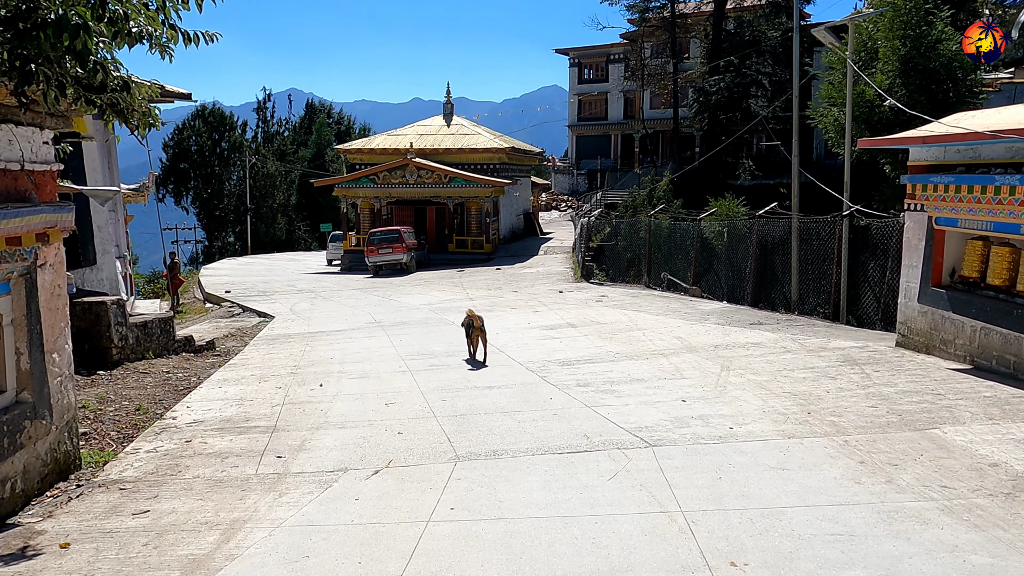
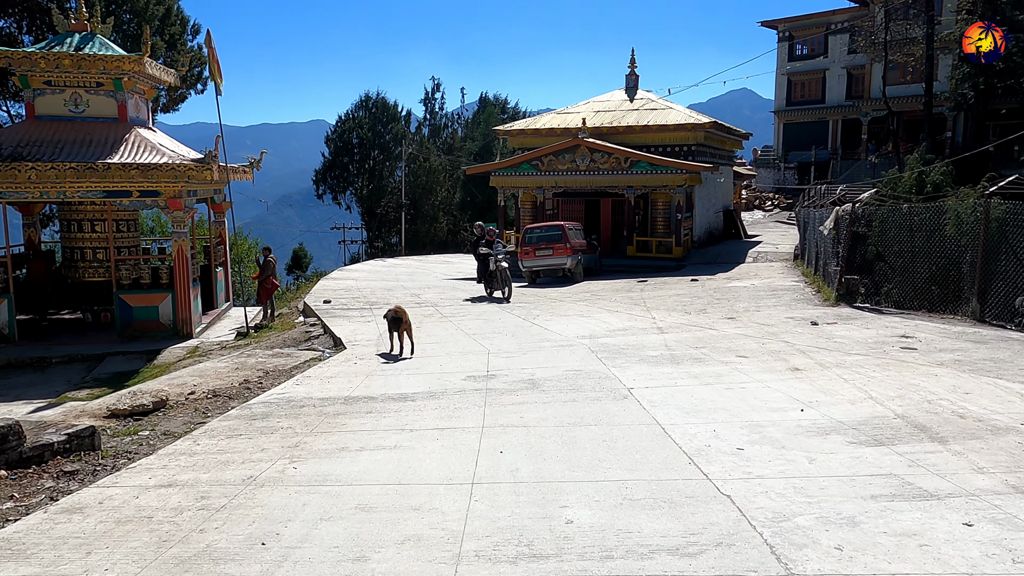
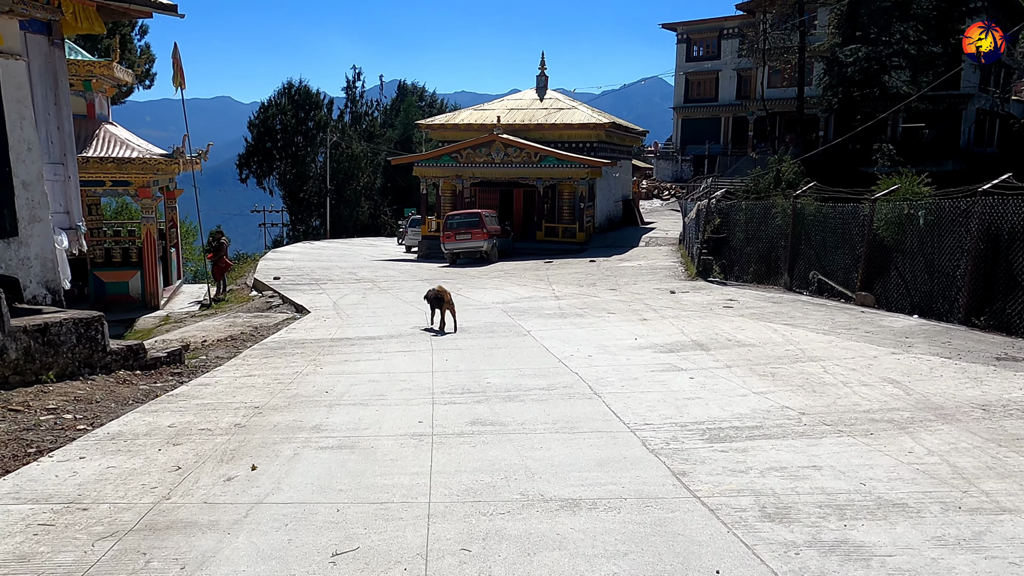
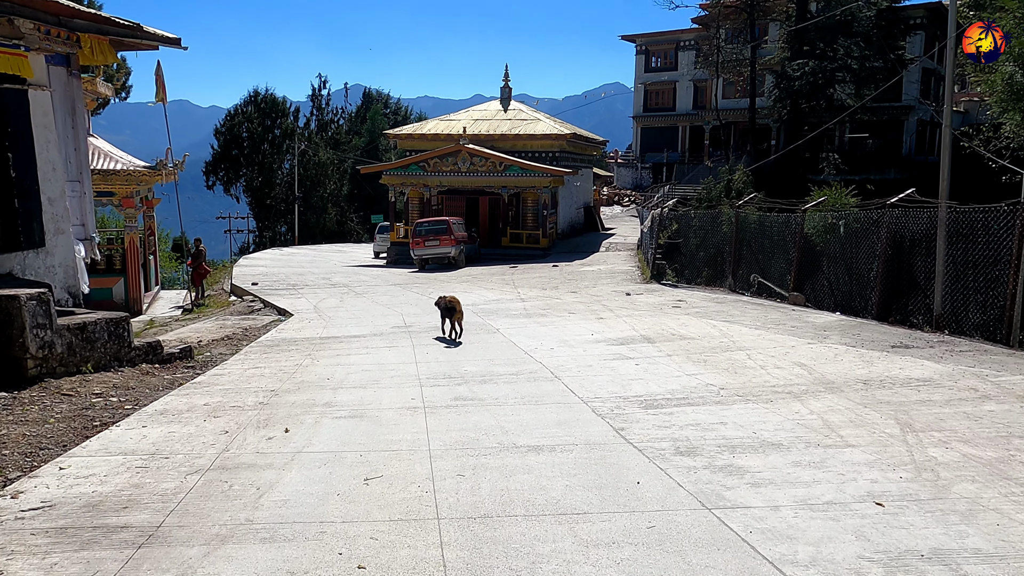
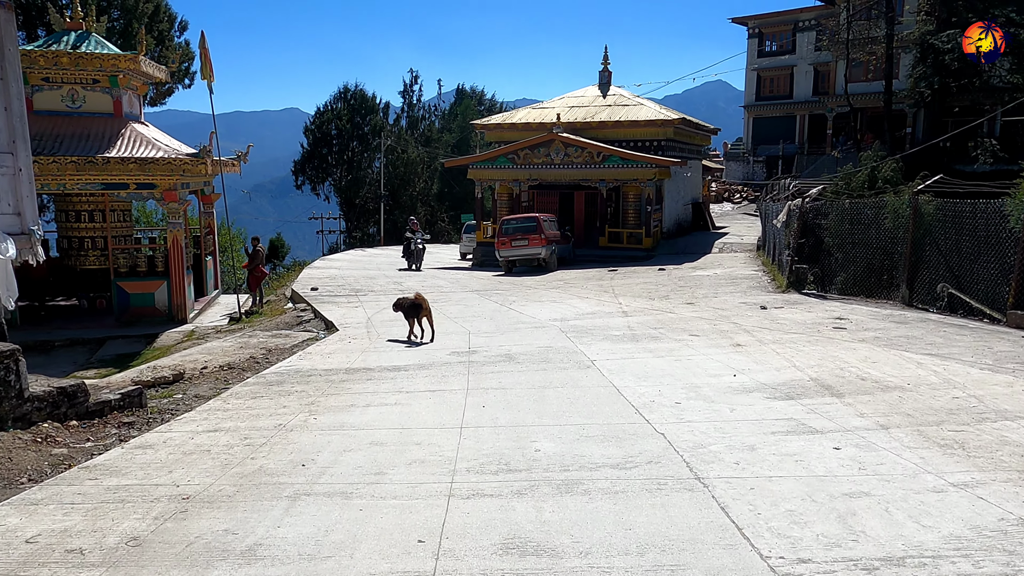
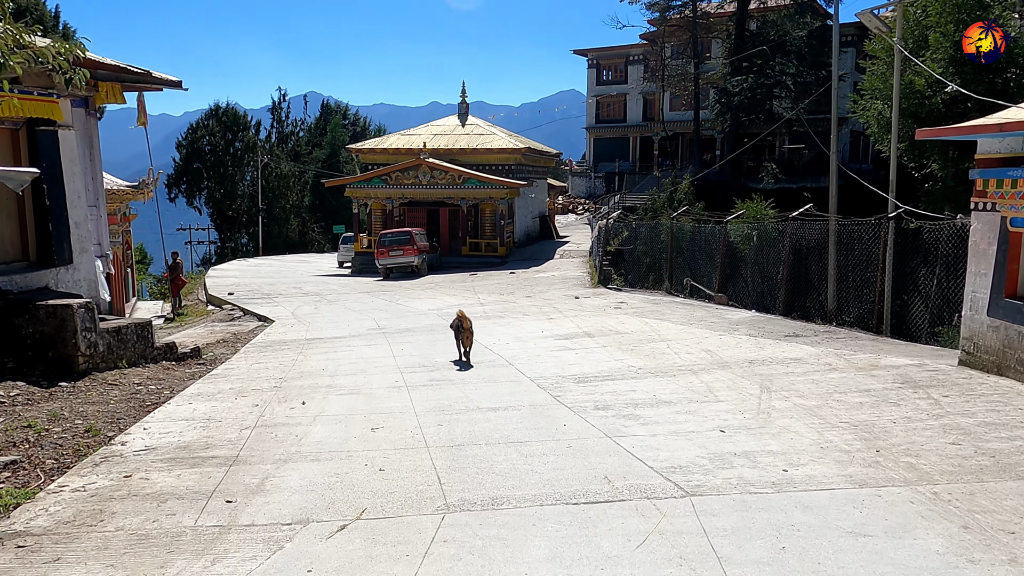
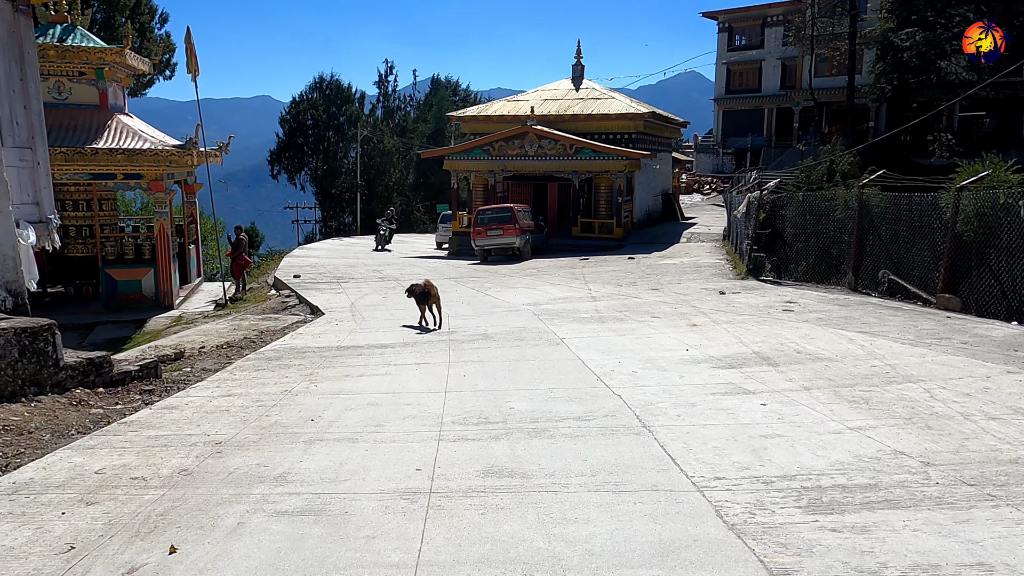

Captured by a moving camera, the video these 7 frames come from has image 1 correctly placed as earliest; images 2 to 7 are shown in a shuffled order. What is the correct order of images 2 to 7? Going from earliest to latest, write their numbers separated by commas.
6, 4, 3, 7, 5, 2
